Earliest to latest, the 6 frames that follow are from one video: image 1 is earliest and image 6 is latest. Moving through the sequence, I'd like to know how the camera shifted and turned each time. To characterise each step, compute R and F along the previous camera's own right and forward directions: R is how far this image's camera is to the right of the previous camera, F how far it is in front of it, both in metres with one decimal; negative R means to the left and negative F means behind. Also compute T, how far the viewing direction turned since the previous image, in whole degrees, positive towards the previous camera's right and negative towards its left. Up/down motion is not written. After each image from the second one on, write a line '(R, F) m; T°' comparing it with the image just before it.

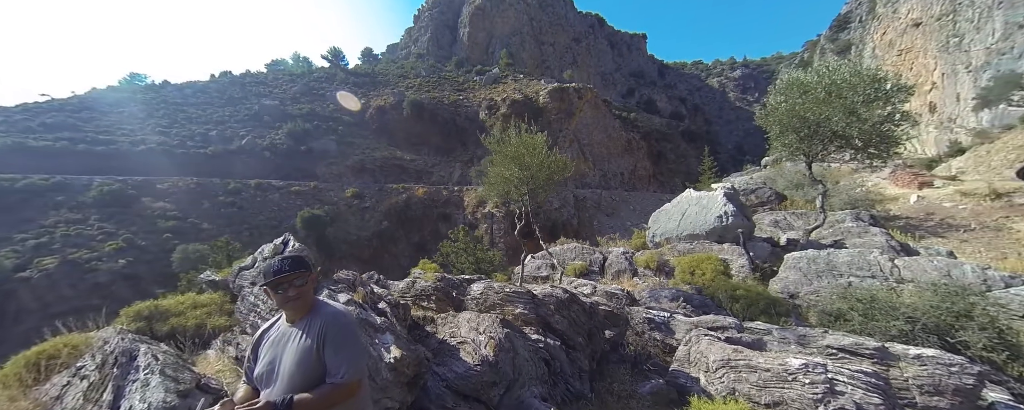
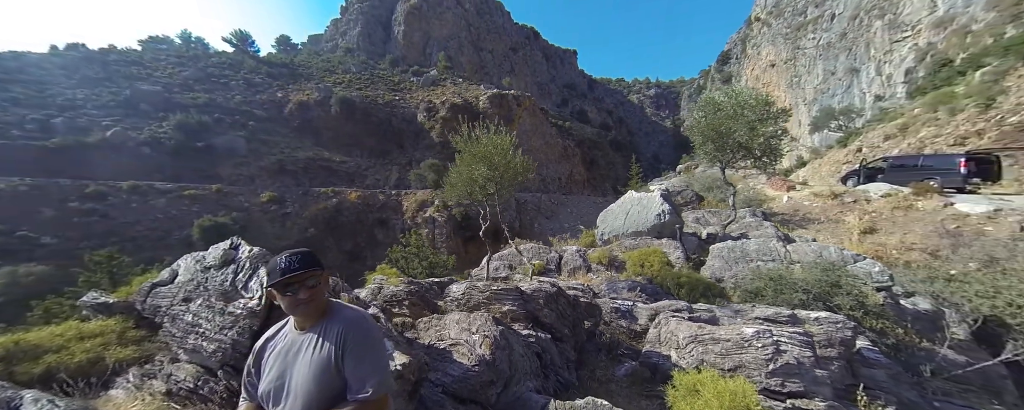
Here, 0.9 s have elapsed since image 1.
(-0.7, 0.0) m; +13°
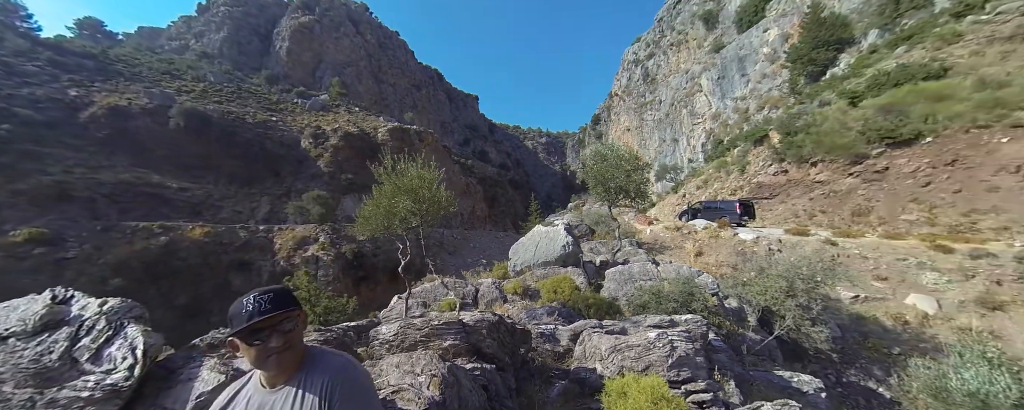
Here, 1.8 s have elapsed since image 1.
(-0.7, -0.1) m; +20°
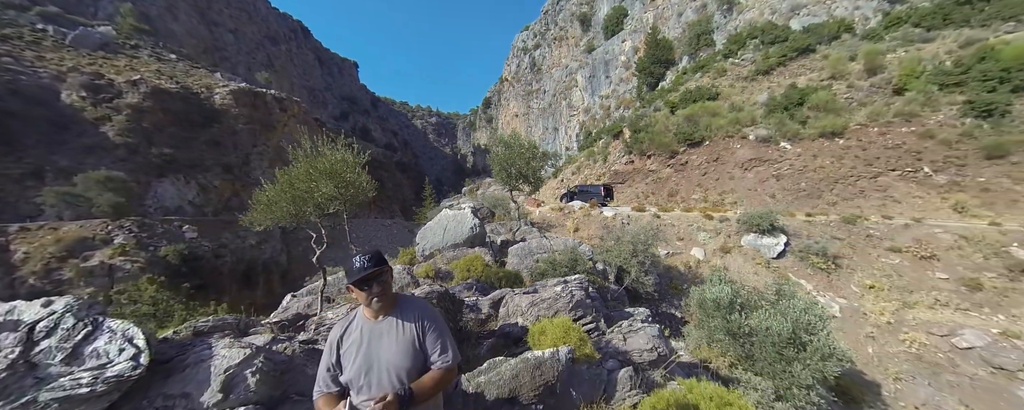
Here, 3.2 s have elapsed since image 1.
(-0.9, -0.6) m; +22°
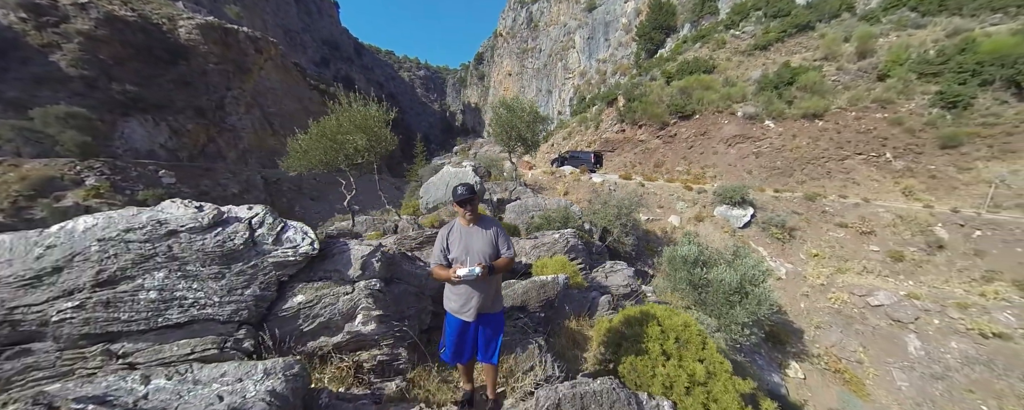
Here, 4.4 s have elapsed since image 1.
(-0.3, -0.7) m; +3°
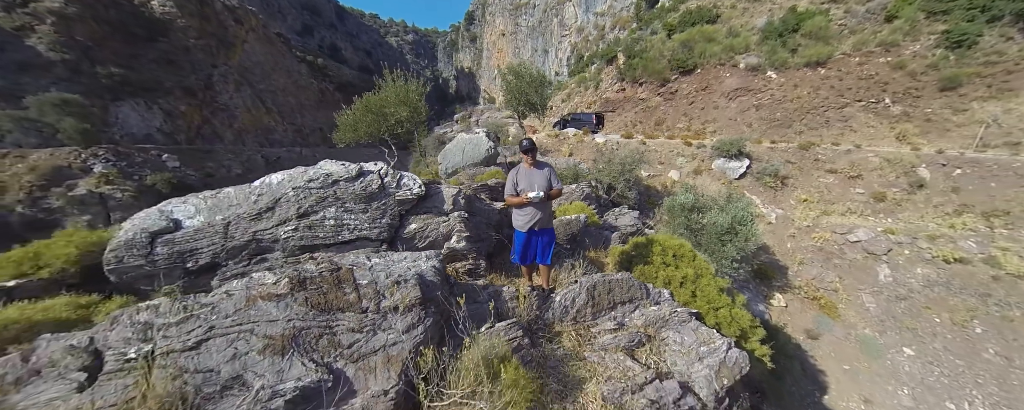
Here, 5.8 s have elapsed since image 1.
(-0.4, -0.7) m; 0°
